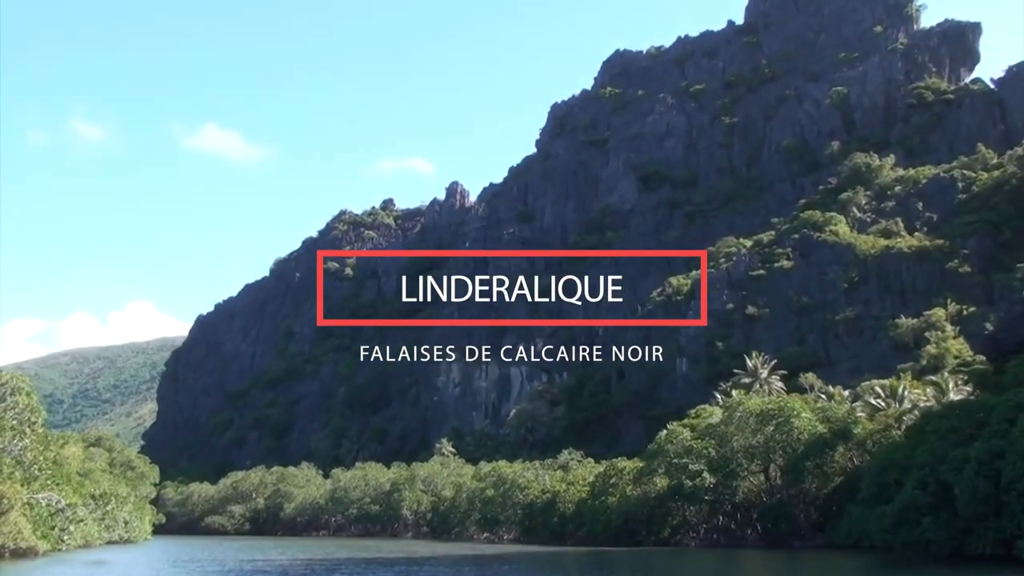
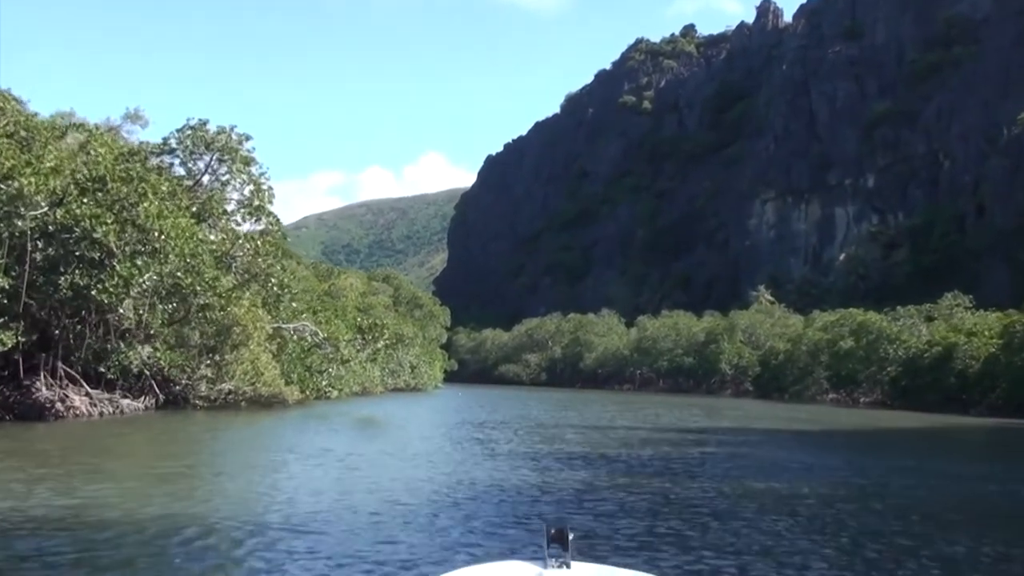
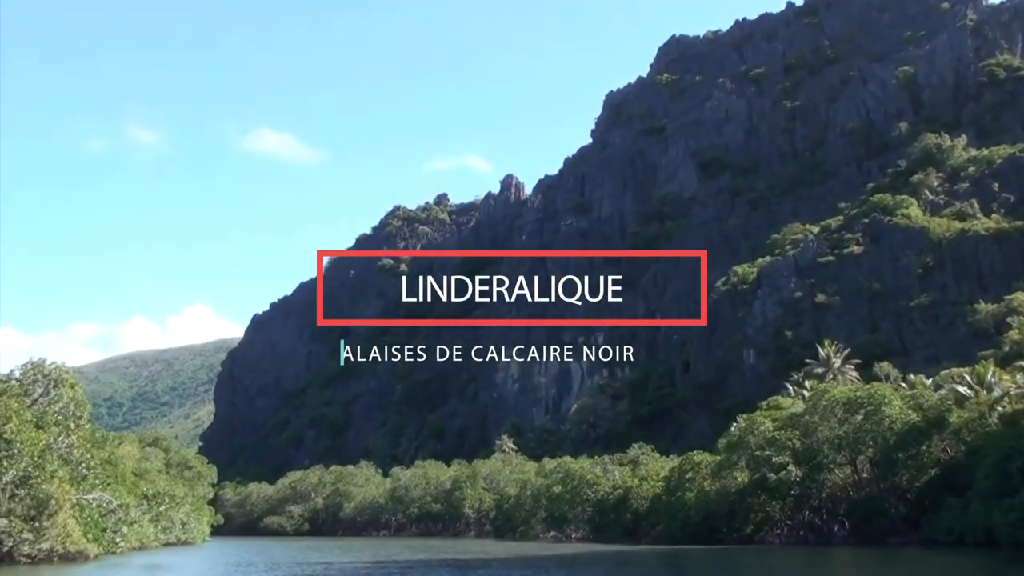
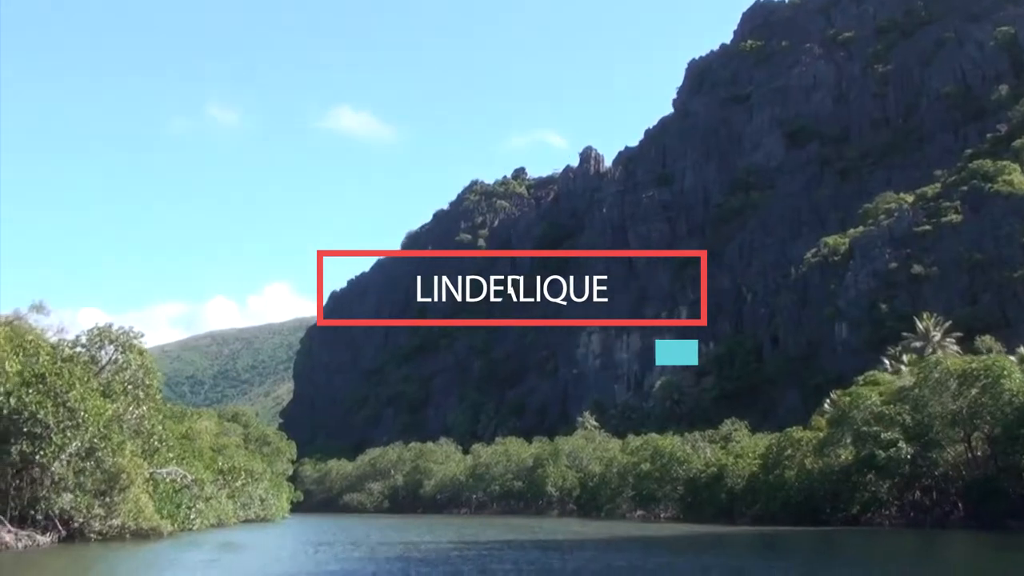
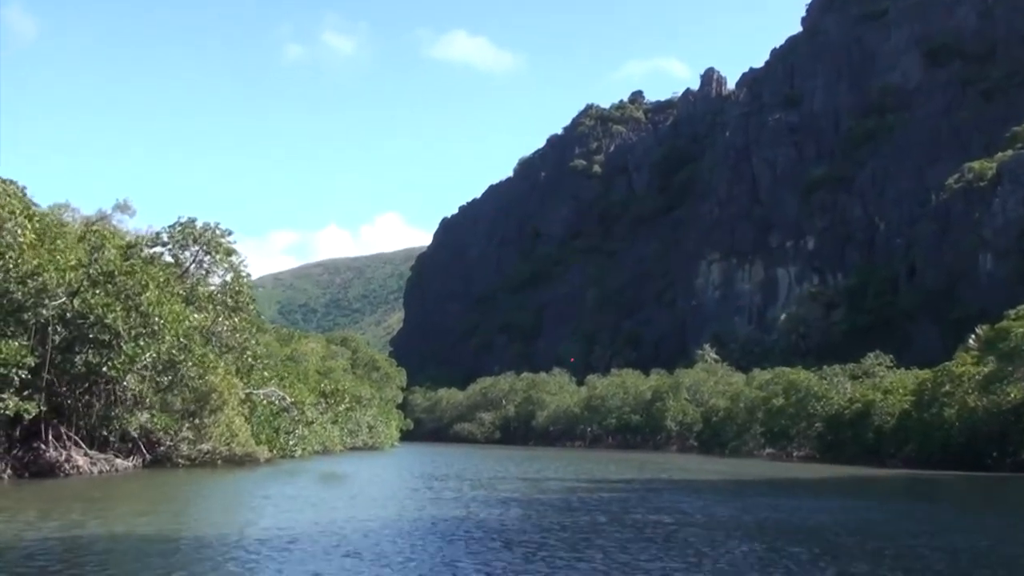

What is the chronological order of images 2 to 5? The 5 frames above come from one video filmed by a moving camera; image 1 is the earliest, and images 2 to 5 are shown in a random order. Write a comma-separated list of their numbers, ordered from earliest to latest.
3, 4, 5, 2
